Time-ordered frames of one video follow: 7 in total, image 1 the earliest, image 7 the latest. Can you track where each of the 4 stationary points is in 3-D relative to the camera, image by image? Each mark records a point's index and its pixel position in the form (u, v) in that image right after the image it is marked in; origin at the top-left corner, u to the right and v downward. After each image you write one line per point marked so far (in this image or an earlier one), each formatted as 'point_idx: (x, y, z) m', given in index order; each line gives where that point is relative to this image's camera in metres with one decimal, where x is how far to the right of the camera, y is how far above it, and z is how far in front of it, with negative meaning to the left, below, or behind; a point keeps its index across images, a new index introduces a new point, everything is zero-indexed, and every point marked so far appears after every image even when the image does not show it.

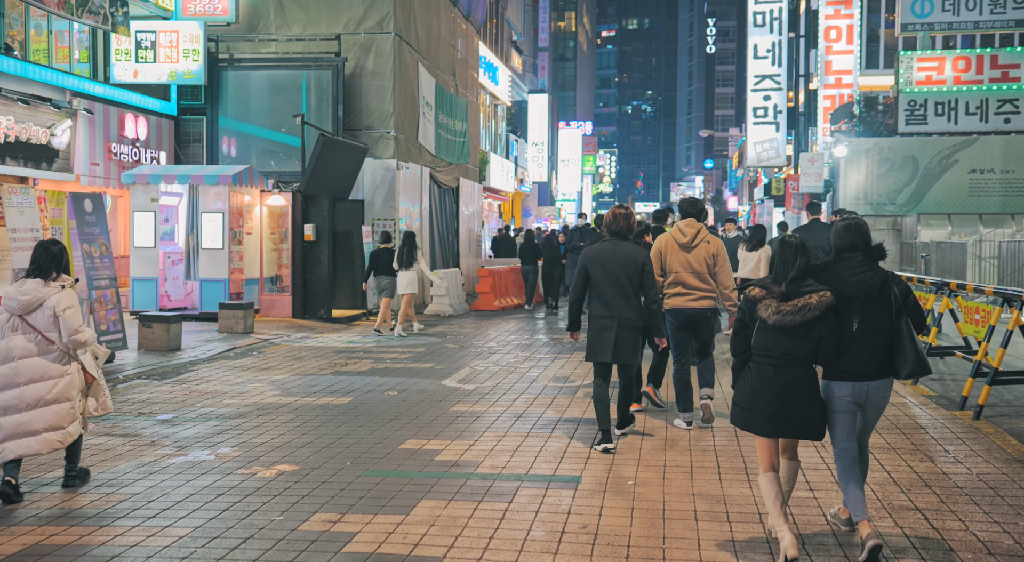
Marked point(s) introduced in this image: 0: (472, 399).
0: (-0.4, -1.2, +9.3) m
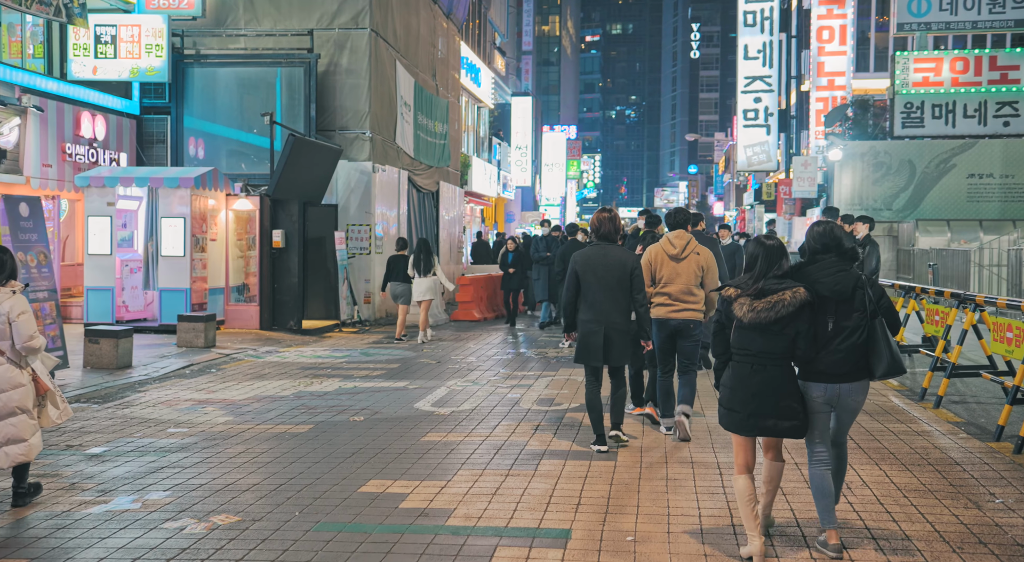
0: (-0.6, -1.3, +8.3) m
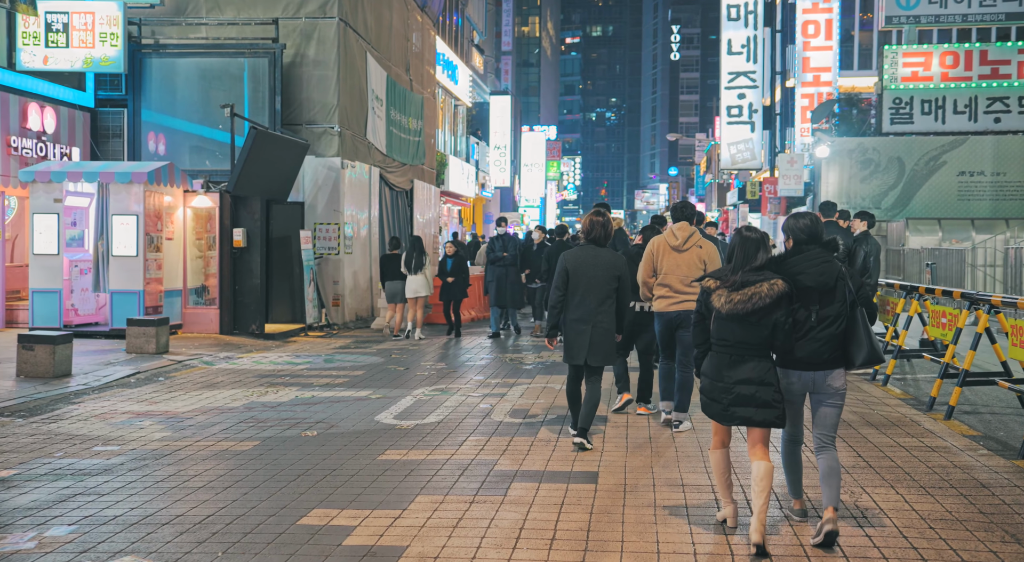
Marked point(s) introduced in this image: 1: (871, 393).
0: (-0.8, -1.3, +7.5) m
1: (+3.5, -1.1, +9.1) m
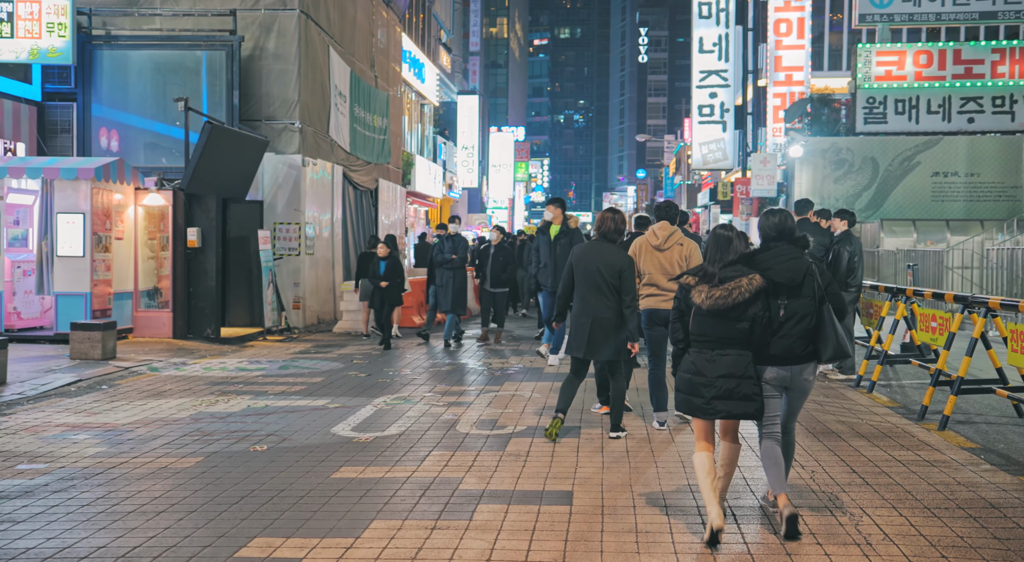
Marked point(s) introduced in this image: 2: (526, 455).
0: (-1.1, -1.3, +6.9) m
1: (+3.2, -1.1, +8.6) m
2: (+0.1, -1.3, +6.8) m
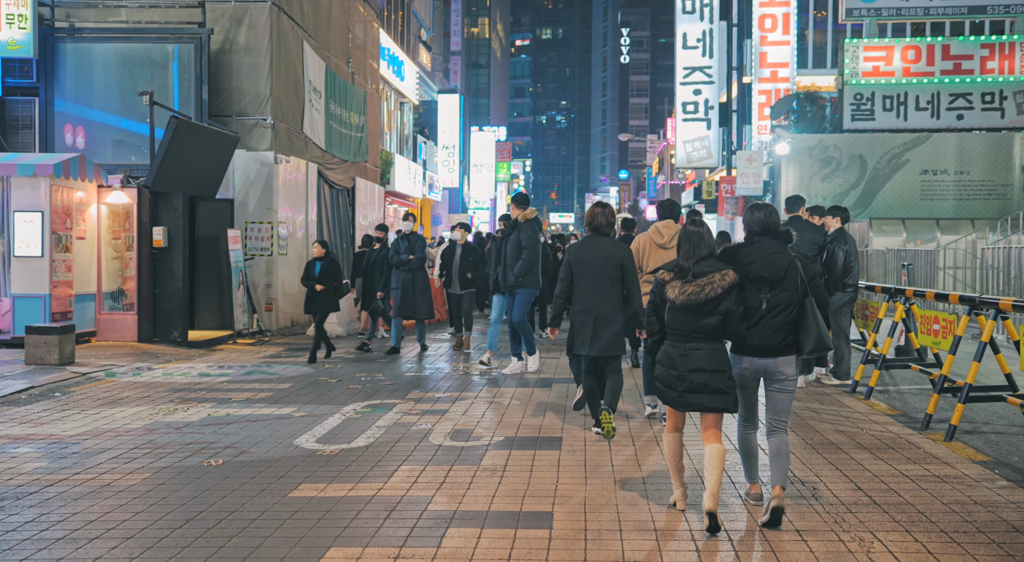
0: (-1.3, -1.3, +6.3) m
1: (+3.0, -1.1, +8.2) m
2: (-0.1, -1.3, +6.3) m
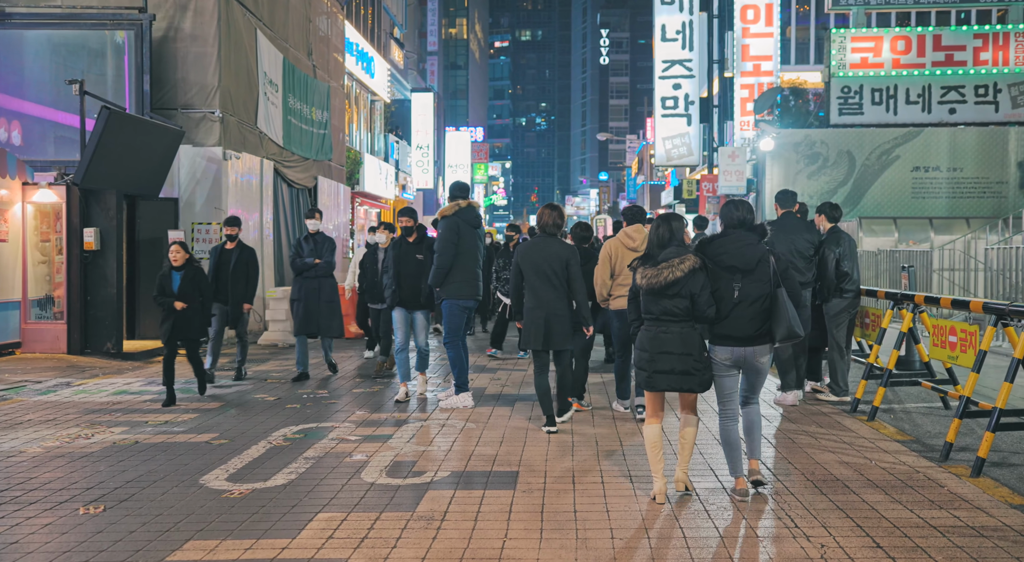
0: (-1.6, -1.4, +5.2) m
1: (+2.6, -1.2, +7.1) m
2: (-0.4, -1.3, +5.2) m
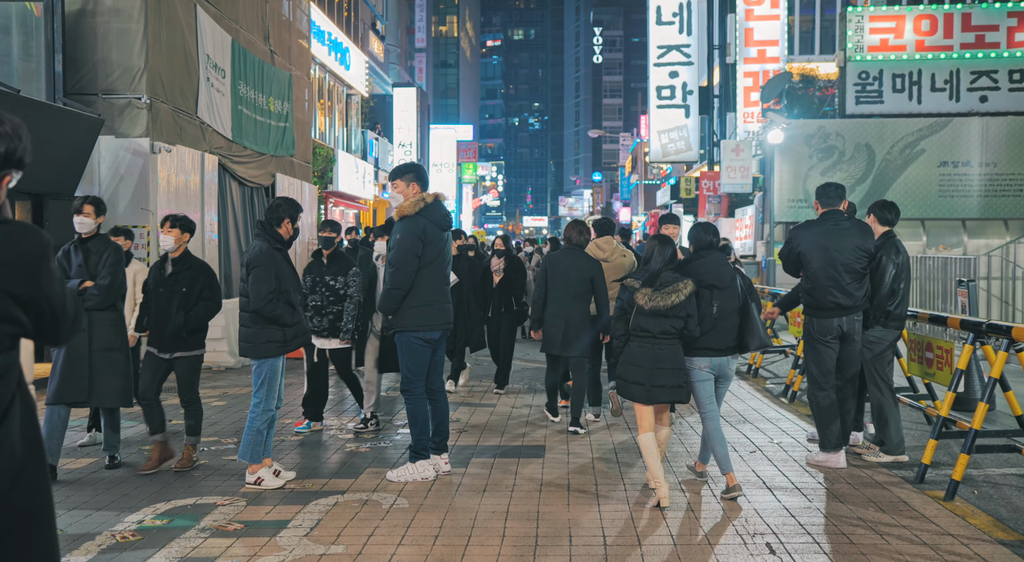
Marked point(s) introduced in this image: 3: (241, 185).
0: (-1.9, -1.5, +3.1) m
1: (+2.3, -1.3, +5.0) m
2: (-0.7, -1.5, +3.1) m
3: (-5.1, +1.8, +17.7) m
